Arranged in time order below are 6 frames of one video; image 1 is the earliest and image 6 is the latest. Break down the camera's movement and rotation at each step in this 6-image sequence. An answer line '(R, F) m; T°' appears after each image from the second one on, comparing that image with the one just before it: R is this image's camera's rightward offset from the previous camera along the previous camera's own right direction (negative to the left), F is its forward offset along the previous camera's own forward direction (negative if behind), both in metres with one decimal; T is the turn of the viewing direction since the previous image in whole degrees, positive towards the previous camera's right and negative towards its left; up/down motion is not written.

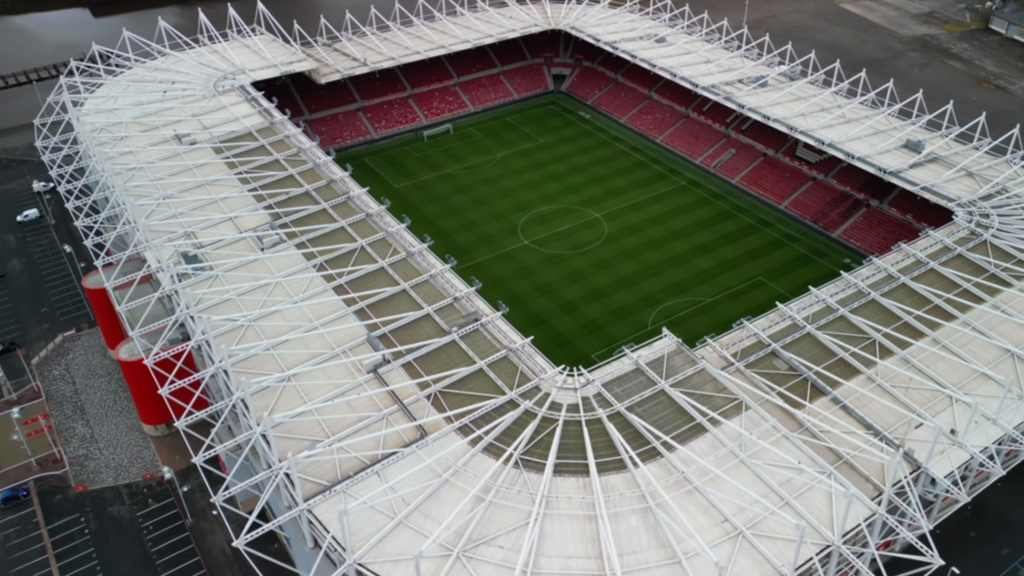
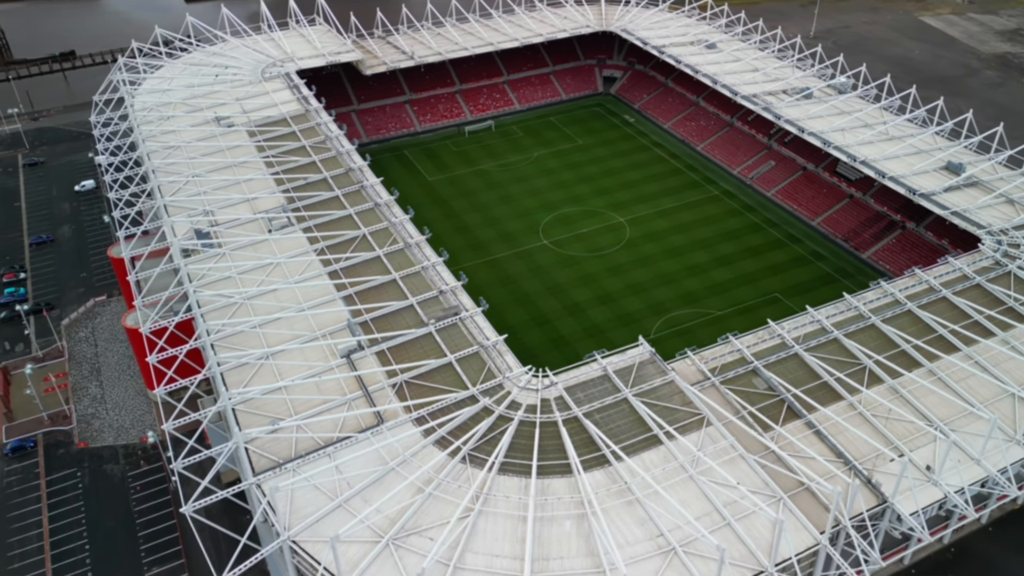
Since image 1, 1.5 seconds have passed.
(+5.1, +0.2) m; -6°
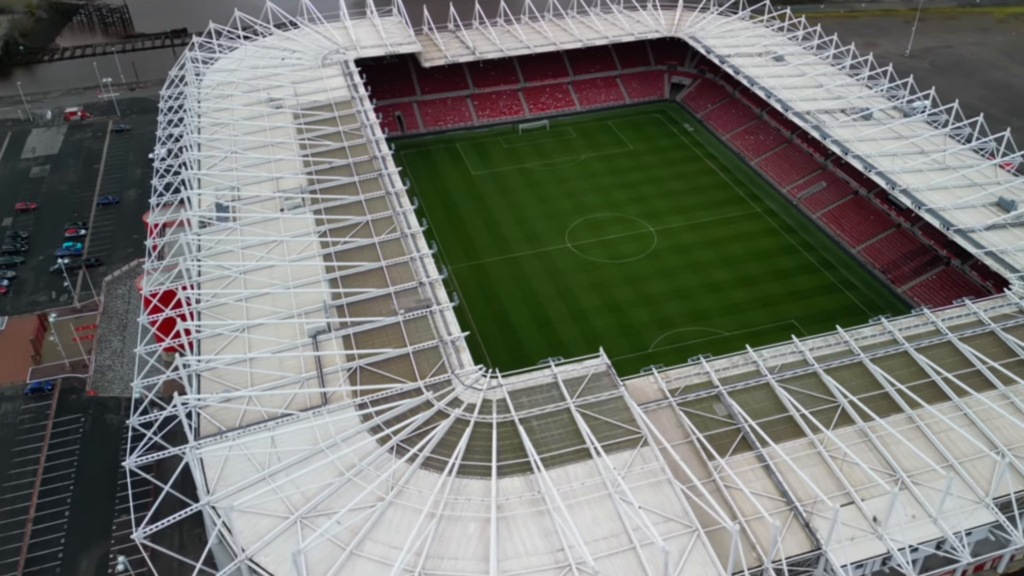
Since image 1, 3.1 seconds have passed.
(+7.0, +0.5) m; -8°
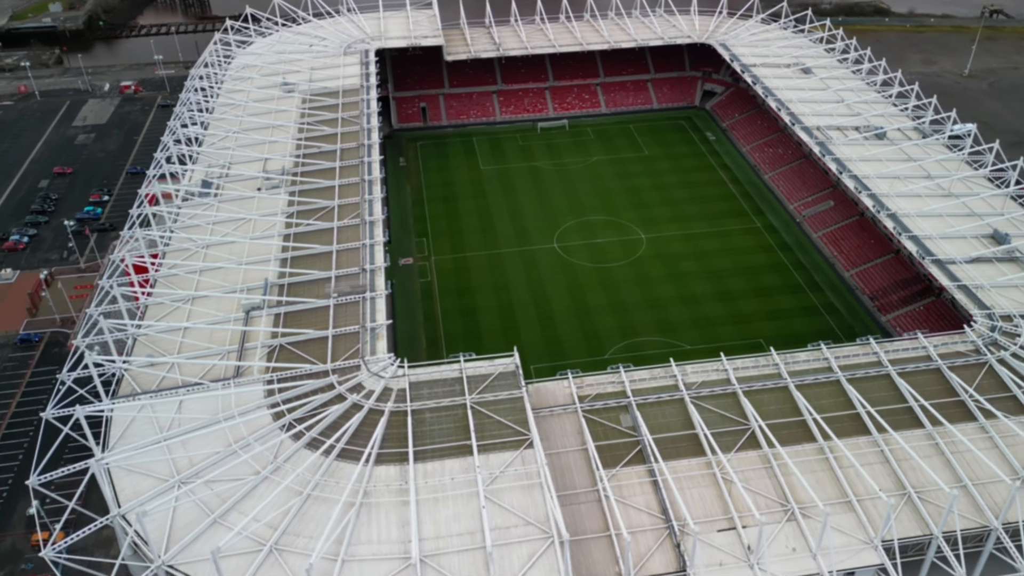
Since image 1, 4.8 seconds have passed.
(+8.1, +0.3) m; -6°
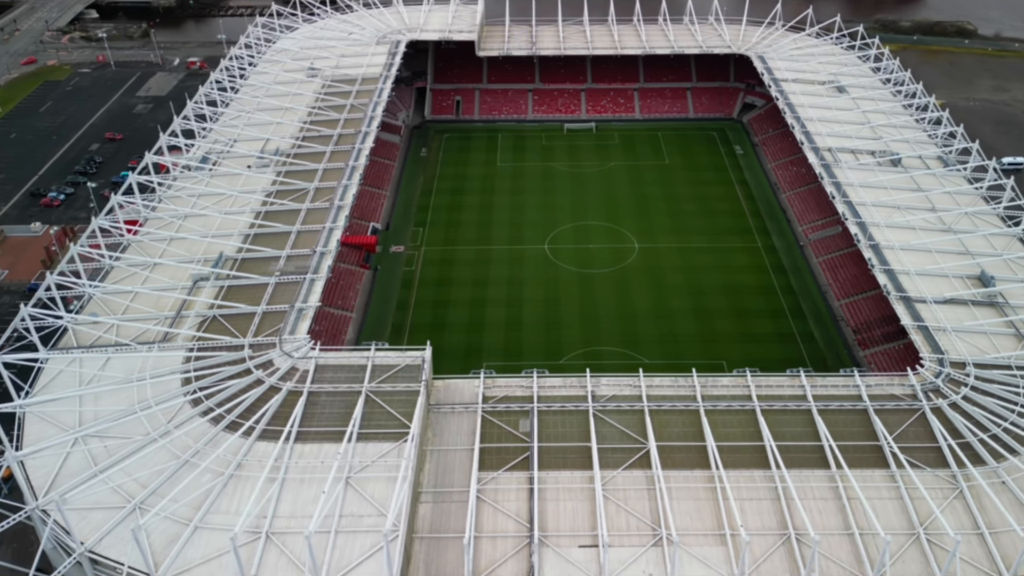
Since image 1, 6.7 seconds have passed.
(+8.7, +0.4) m; -7°
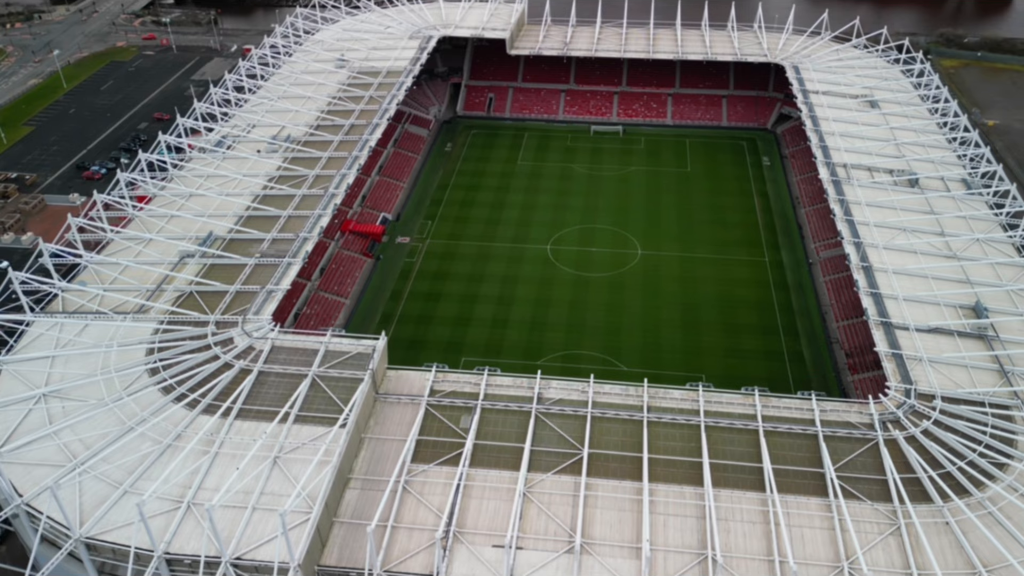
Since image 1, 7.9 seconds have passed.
(+5.8, +0.1) m; -5°
